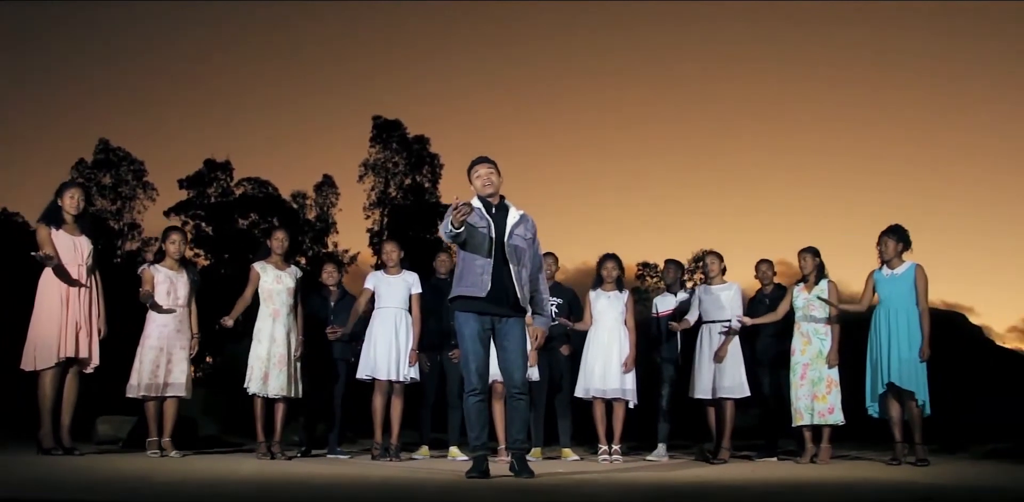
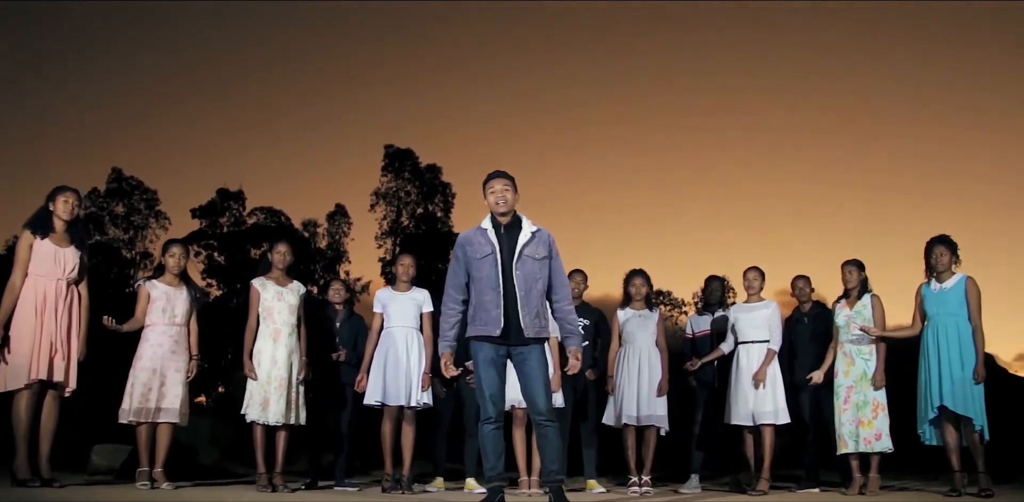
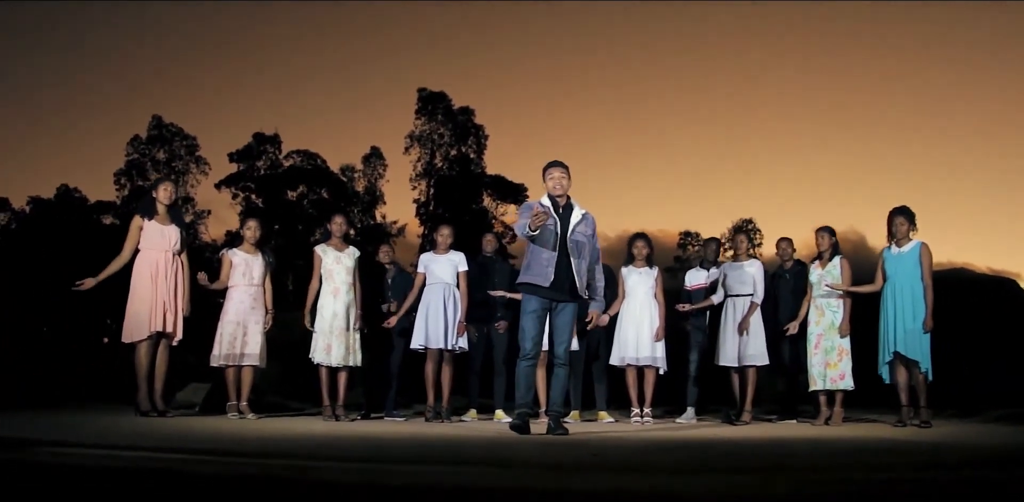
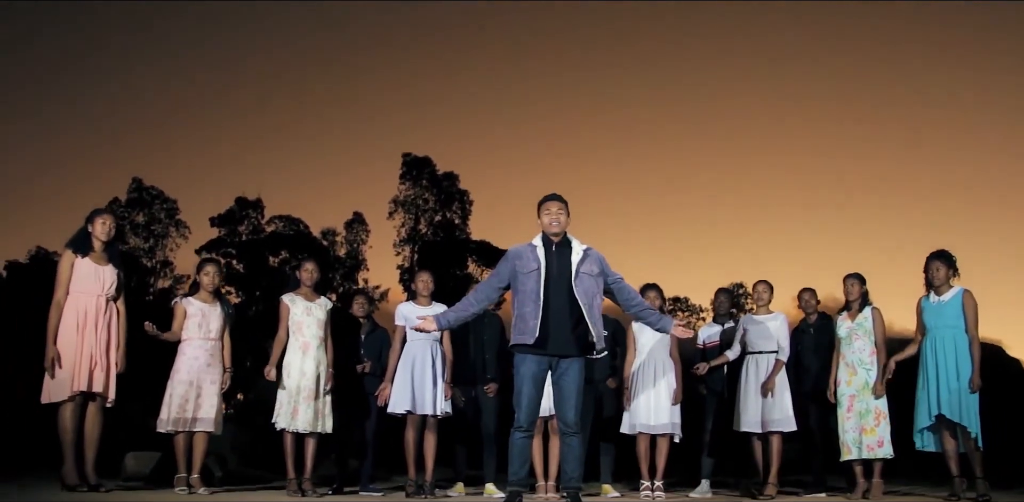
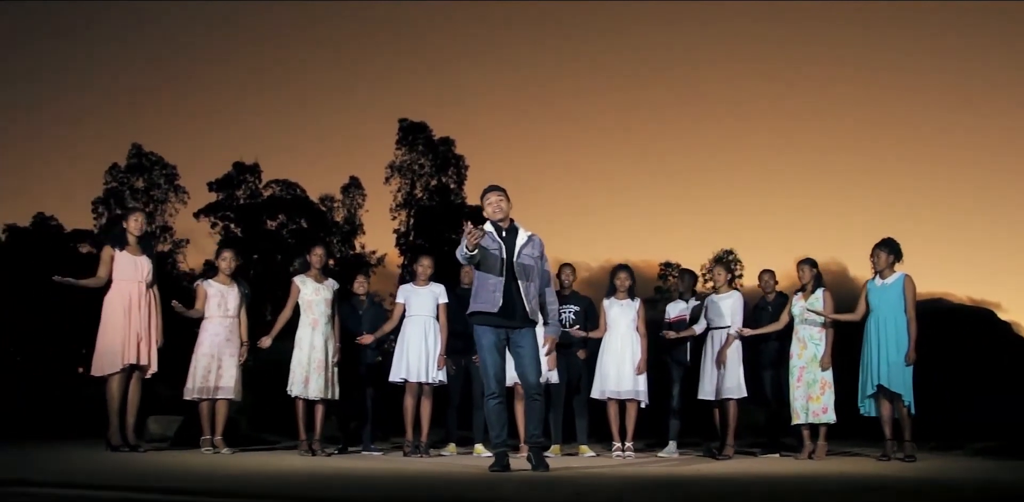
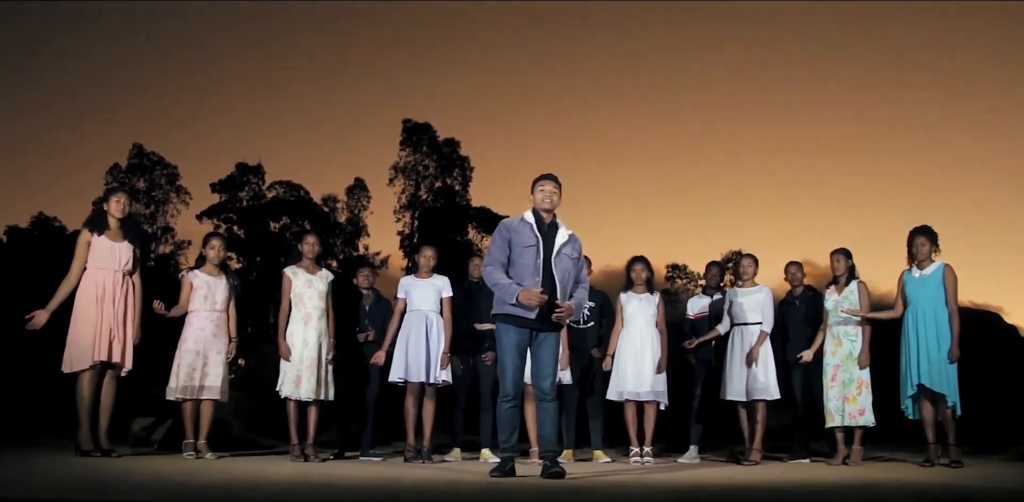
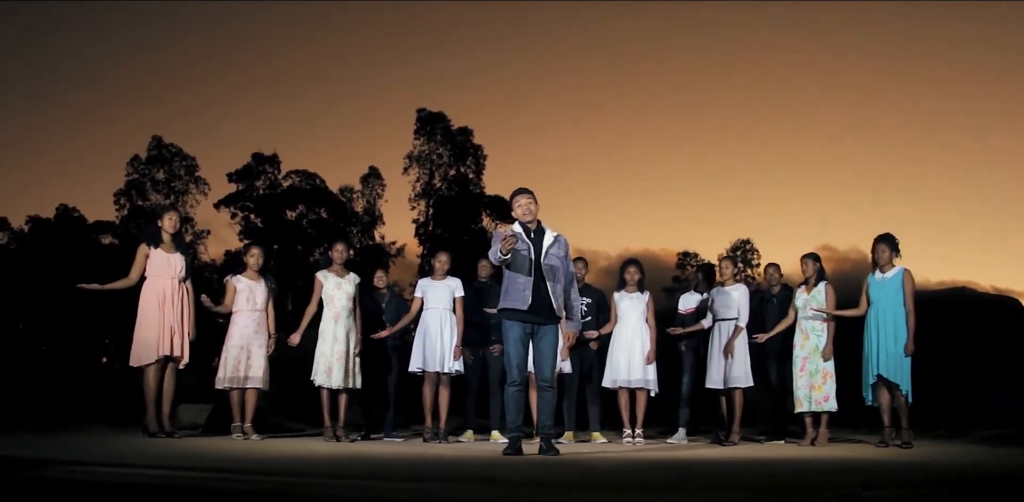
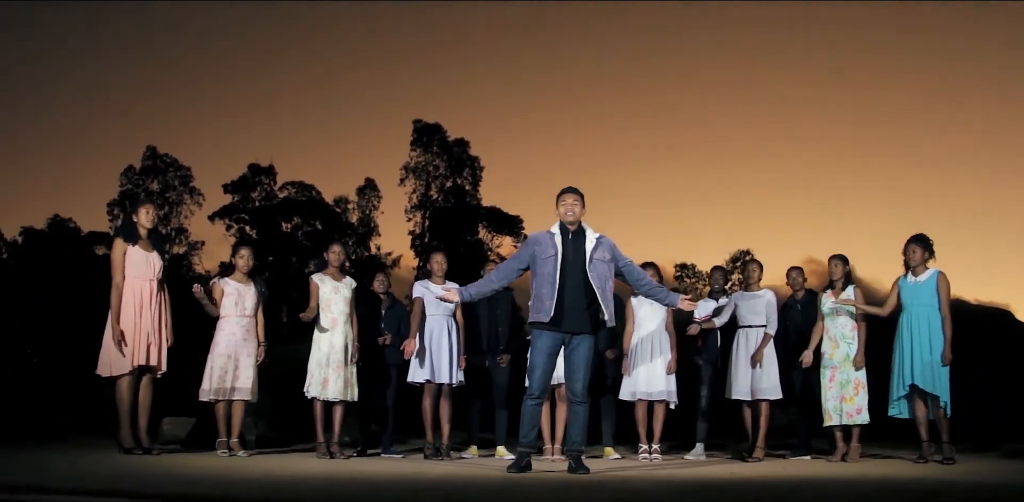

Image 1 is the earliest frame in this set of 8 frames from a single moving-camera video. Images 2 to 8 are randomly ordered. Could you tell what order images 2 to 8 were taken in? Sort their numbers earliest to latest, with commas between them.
5, 7, 3, 6, 2, 4, 8
